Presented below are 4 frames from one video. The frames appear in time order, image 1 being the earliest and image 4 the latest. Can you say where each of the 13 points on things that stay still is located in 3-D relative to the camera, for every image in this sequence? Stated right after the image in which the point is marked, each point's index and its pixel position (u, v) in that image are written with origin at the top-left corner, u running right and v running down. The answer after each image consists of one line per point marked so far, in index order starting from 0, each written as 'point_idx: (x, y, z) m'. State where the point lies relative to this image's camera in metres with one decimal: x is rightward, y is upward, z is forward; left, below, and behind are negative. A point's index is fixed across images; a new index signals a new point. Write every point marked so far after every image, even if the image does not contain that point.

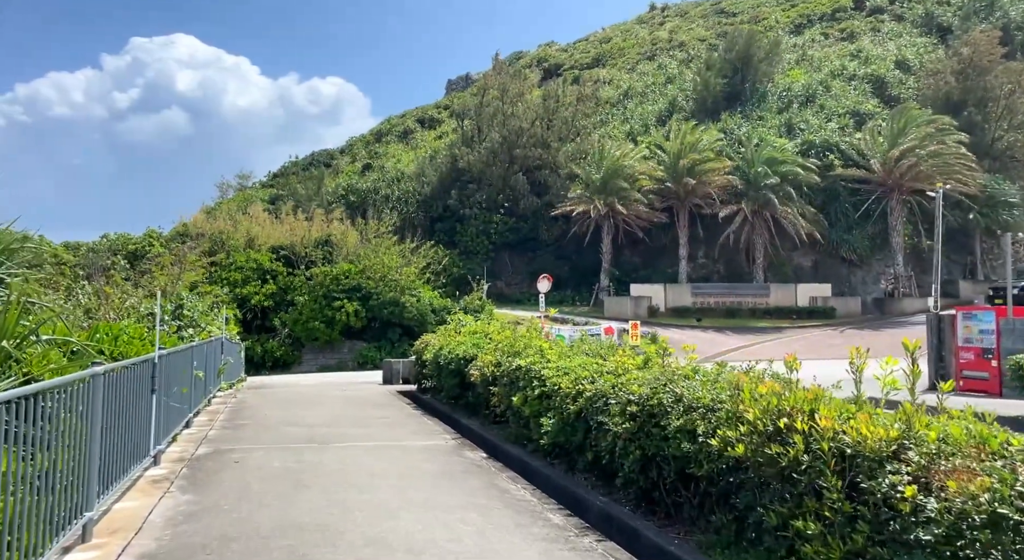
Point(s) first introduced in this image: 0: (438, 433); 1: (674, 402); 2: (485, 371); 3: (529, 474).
0: (-1.1, -2.3, +10.3) m
1: (+1.2, -0.9, +5.3) m
2: (-0.4, -1.4, +10.6) m
3: (+0.2, -2.1, +7.7) m
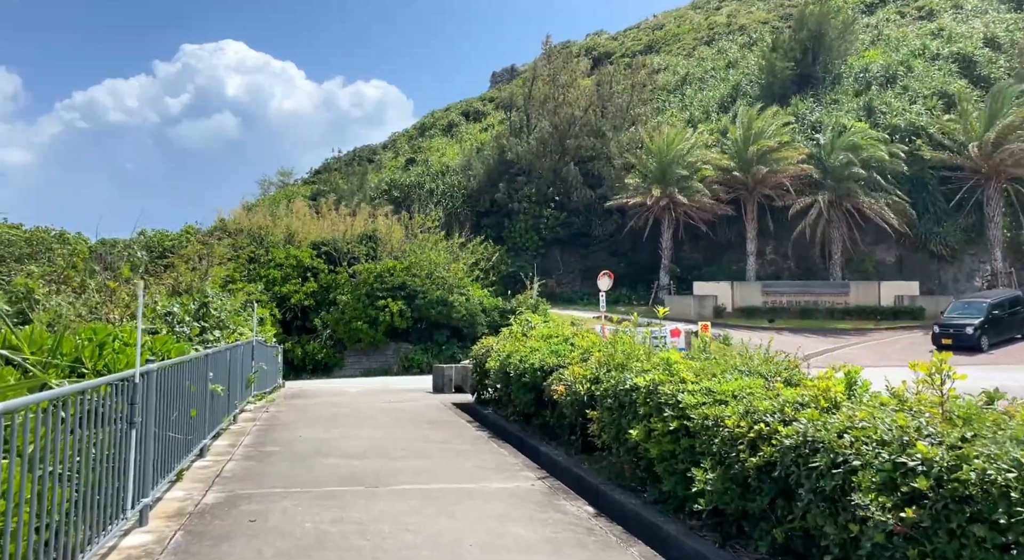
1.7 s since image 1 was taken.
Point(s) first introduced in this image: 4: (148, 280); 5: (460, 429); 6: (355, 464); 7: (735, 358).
0: (+0.1, -2.1, +8.0) m
1: (+2.1, -0.8, +2.9) m
2: (+0.7, -1.2, +8.2) m
3: (+1.2, -2.0, +5.3) m
4: (-7.5, 0.0, +14.6) m
5: (-0.8, -2.3, +10.9) m
6: (-1.8, -2.1, +8.1) m
7: (+2.0, -0.7, +6.4) m
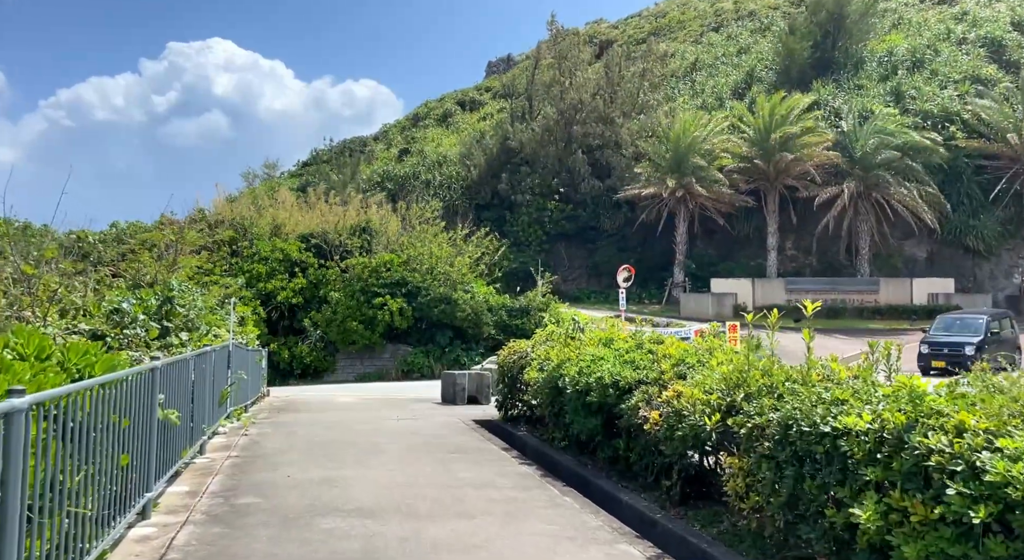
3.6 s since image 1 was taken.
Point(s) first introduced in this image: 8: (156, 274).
0: (+0.7, -2.0, +5.5) m
1: (+2.8, -0.7, +0.4) m
2: (+1.4, -1.1, +5.7) m
3: (+1.9, -1.9, +2.8) m
4: (-6.9, +0.2, +11.9) m
5: (-0.2, -2.2, +8.4) m
6: (-1.1, -2.0, +5.6) m
7: (+2.7, -0.6, +3.9) m
8: (-6.2, +0.1, +12.2) m
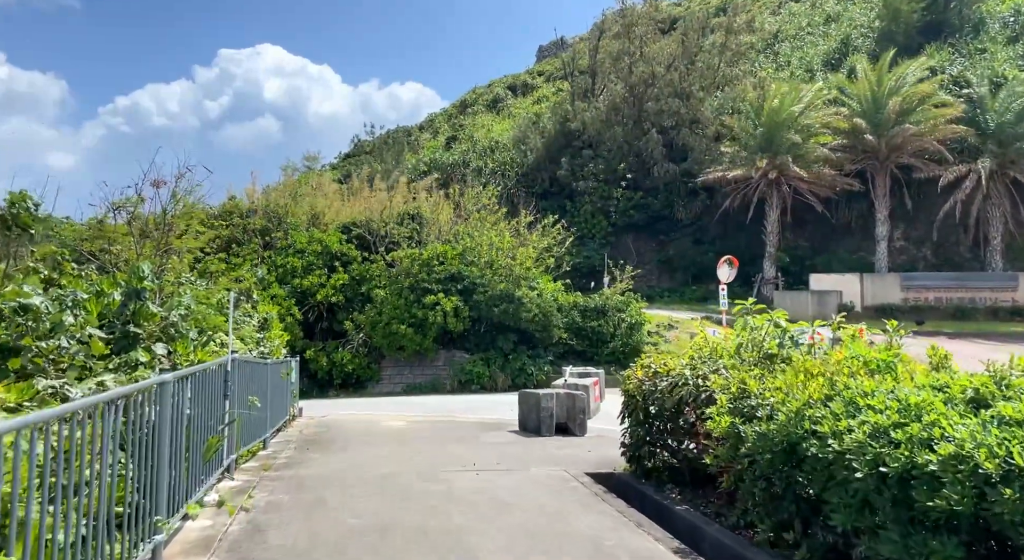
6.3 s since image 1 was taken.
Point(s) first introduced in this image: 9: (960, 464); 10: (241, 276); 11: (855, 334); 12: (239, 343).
0: (+1.9, -1.8, +1.5) m
1: (+3.7, -0.5, -3.7) m
2: (+2.5, -0.9, +1.7) m
3: (+2.9, -1.7, -1.2) m
4: (-5.4, +0.3, +8.3) m
5: (+1.1, -2.0, +4.5) m
6: (0.0, -1.8, +1.7) m
7: (+3.8, -0.4, -0.2) m
8: (-4.6, +0.3, +8.6) m
9: (+2.2, -0.9, +3.4) m
10: (-5.6, +0.1, +14.6) m
11: (+2.8, -0.4, +5.8) m
12: (-3.8, -0.8, +9.6) m
